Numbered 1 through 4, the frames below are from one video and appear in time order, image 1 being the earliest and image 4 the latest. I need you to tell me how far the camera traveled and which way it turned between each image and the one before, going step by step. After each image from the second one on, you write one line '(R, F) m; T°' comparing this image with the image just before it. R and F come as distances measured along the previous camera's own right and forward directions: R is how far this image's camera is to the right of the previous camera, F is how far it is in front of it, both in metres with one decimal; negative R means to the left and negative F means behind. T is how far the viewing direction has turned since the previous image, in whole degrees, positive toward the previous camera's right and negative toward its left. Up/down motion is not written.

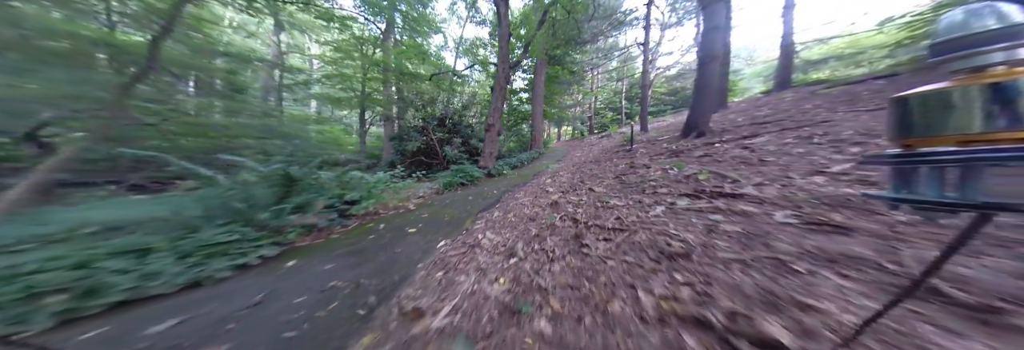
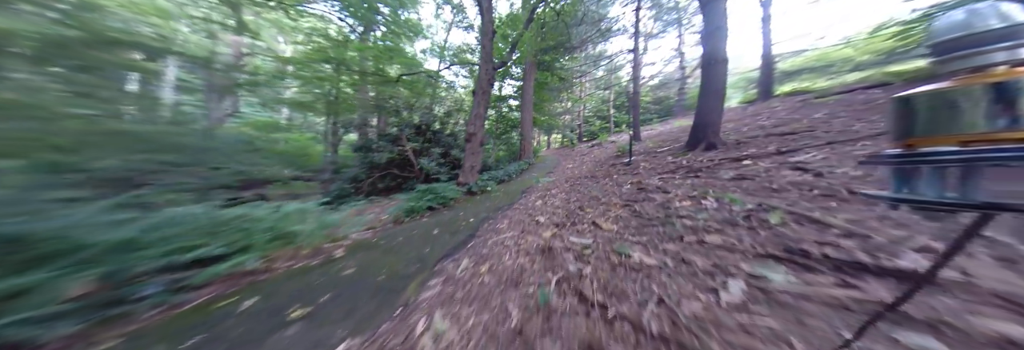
(+0.1, +0.5) m; +3°
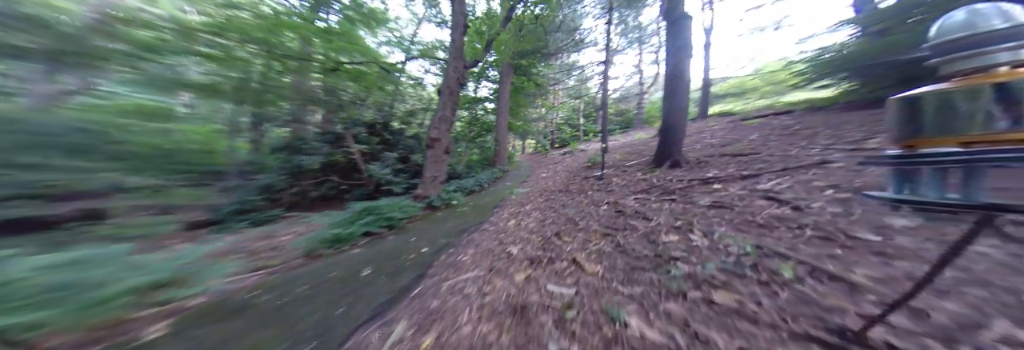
(+0.1, +0.3) m; +9°
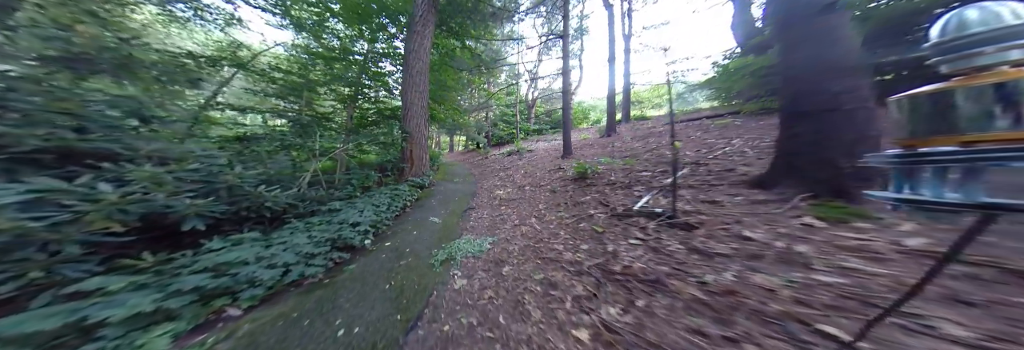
(-0.1, +2.7) m; +25°
